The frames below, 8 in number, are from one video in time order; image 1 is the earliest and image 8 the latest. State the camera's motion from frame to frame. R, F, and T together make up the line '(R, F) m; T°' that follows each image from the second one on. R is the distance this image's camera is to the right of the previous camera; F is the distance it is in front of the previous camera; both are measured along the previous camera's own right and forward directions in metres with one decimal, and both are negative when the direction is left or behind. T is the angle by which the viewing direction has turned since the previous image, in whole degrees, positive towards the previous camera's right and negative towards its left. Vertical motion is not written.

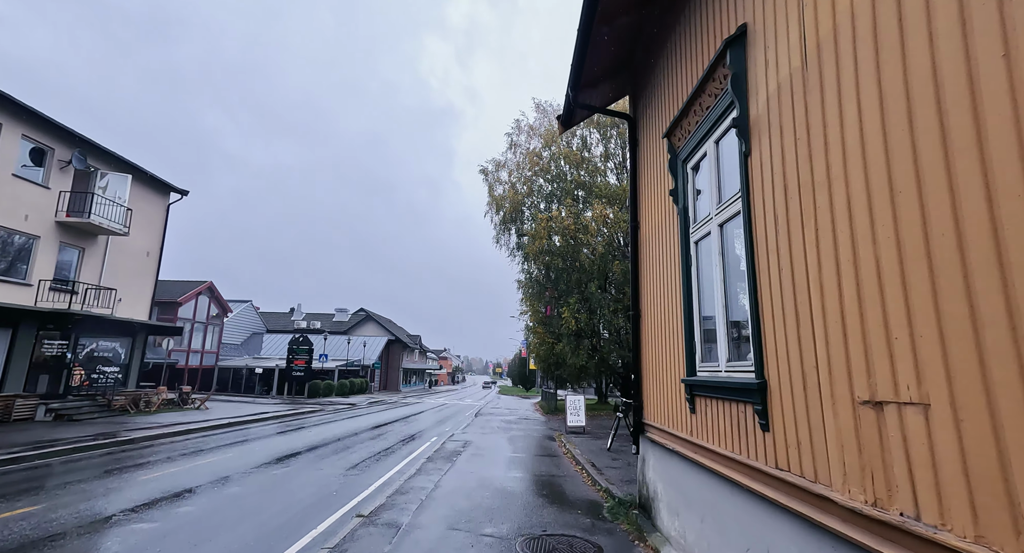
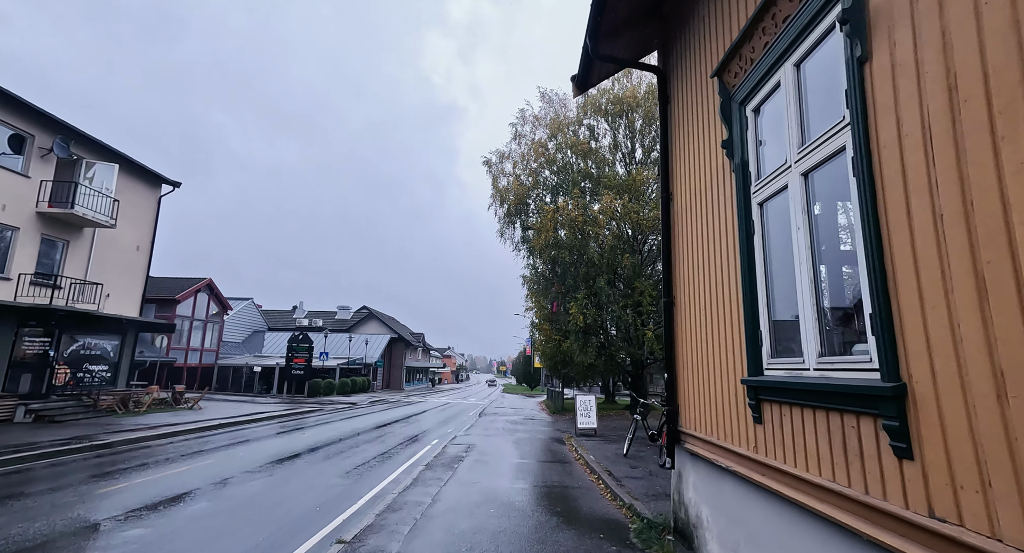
(-0.1, +0.9) m; 0°
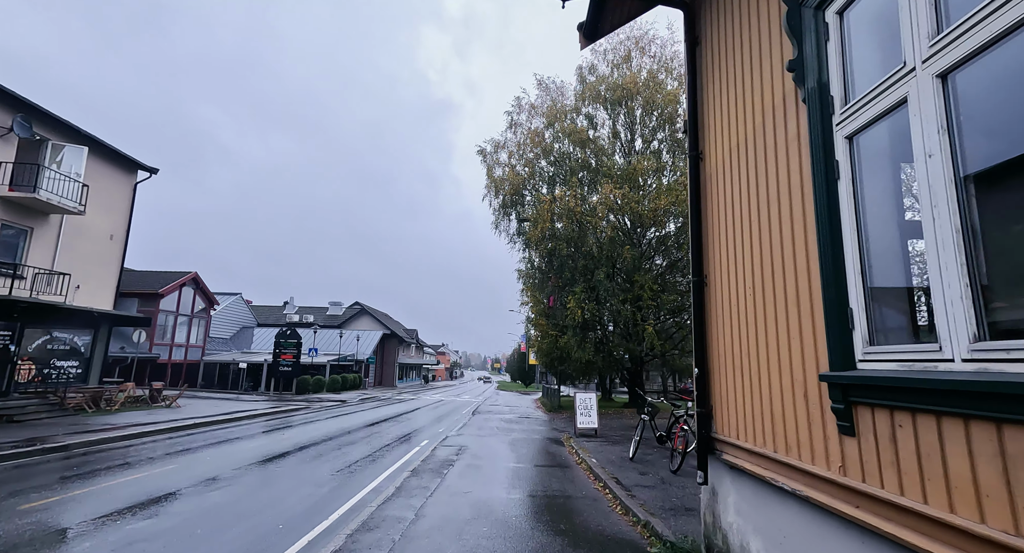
(0.0, +0.9) m; +1°
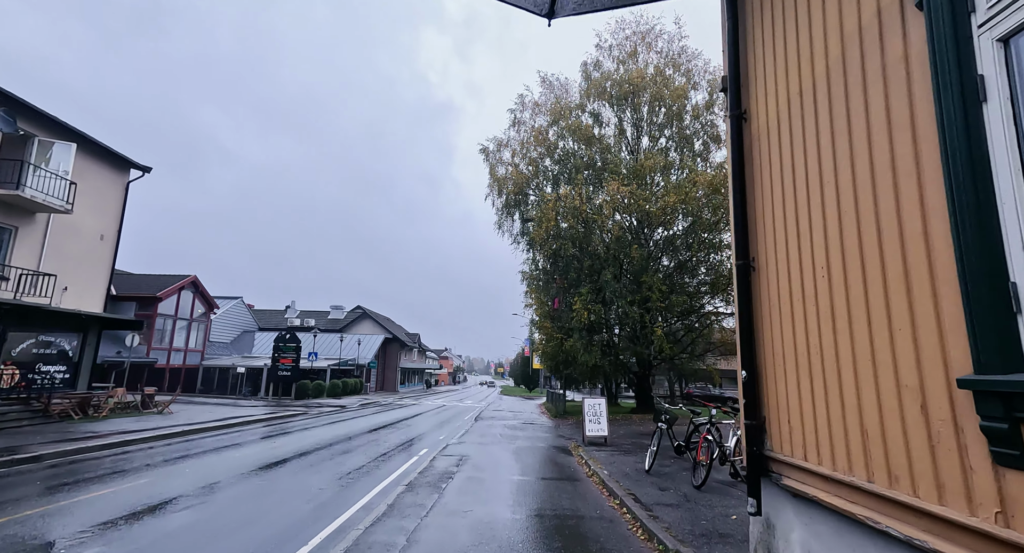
(0.0, +0.7) m; 0°
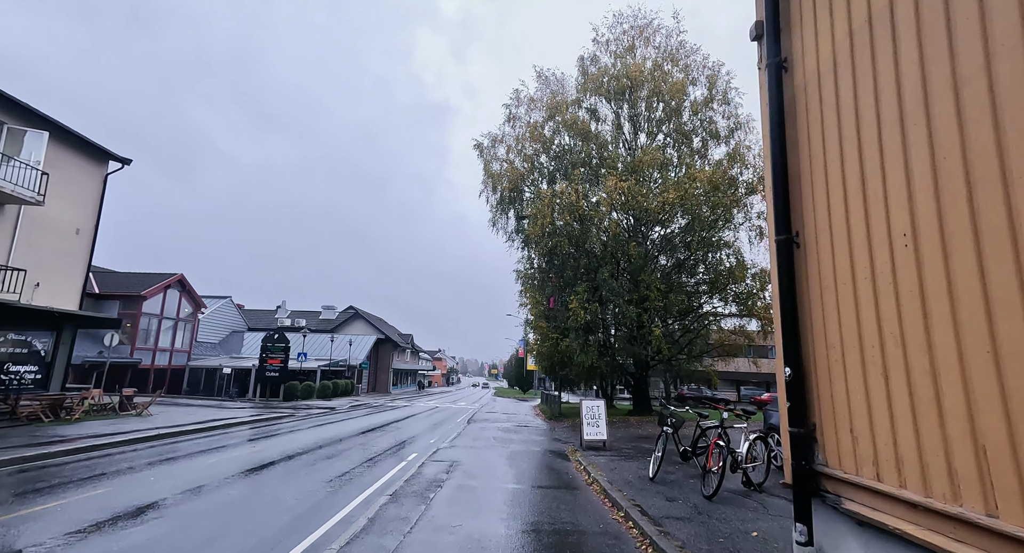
(0.0, +0.6) m; +1°
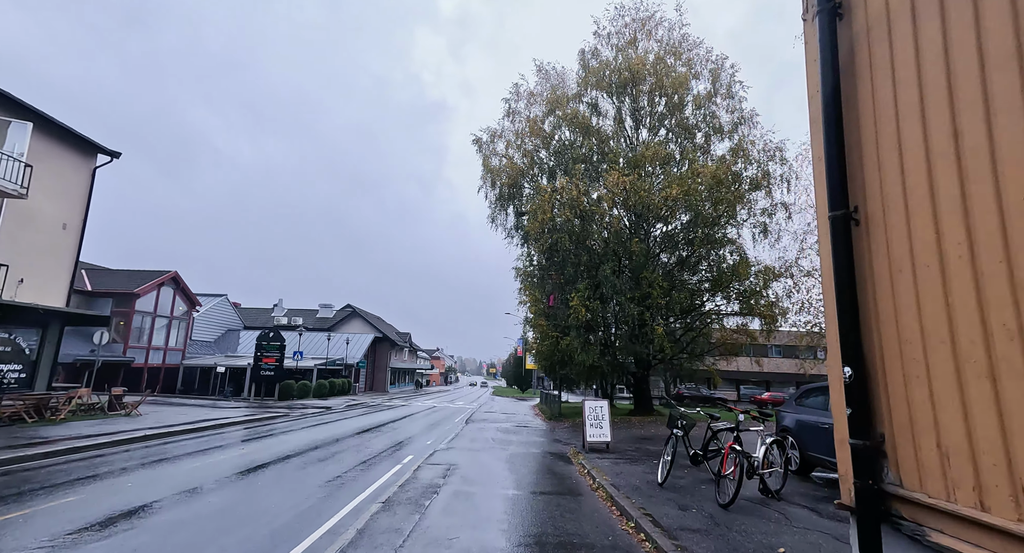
(0.0, +0.4) m; 0°
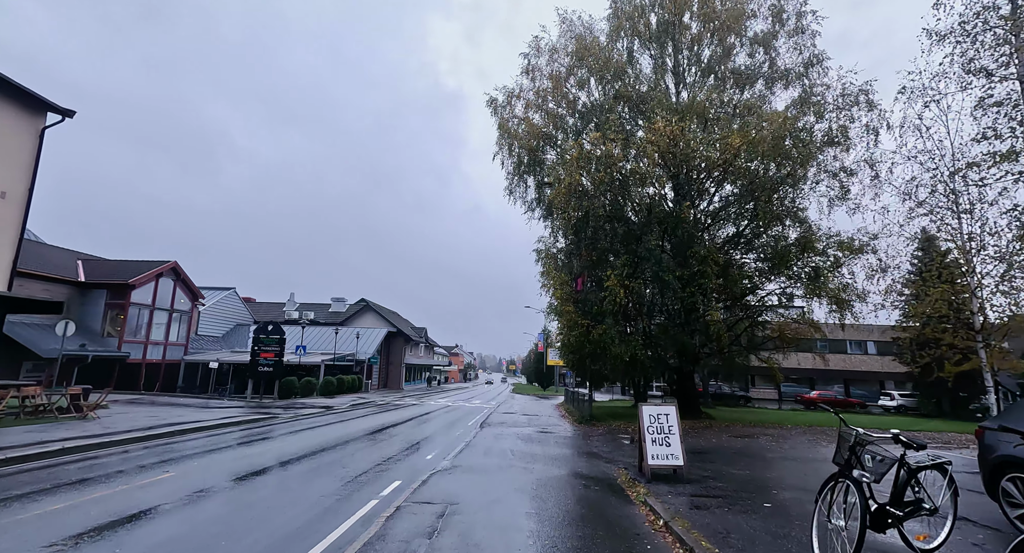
(-0.1, +3.2) m; -2°
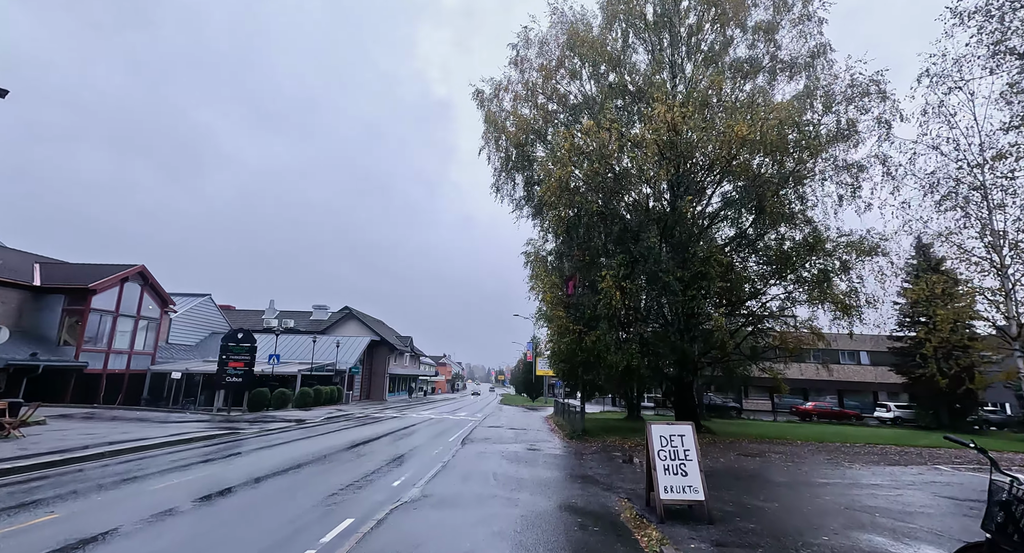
(+0.1, +1.4) m; +1°
